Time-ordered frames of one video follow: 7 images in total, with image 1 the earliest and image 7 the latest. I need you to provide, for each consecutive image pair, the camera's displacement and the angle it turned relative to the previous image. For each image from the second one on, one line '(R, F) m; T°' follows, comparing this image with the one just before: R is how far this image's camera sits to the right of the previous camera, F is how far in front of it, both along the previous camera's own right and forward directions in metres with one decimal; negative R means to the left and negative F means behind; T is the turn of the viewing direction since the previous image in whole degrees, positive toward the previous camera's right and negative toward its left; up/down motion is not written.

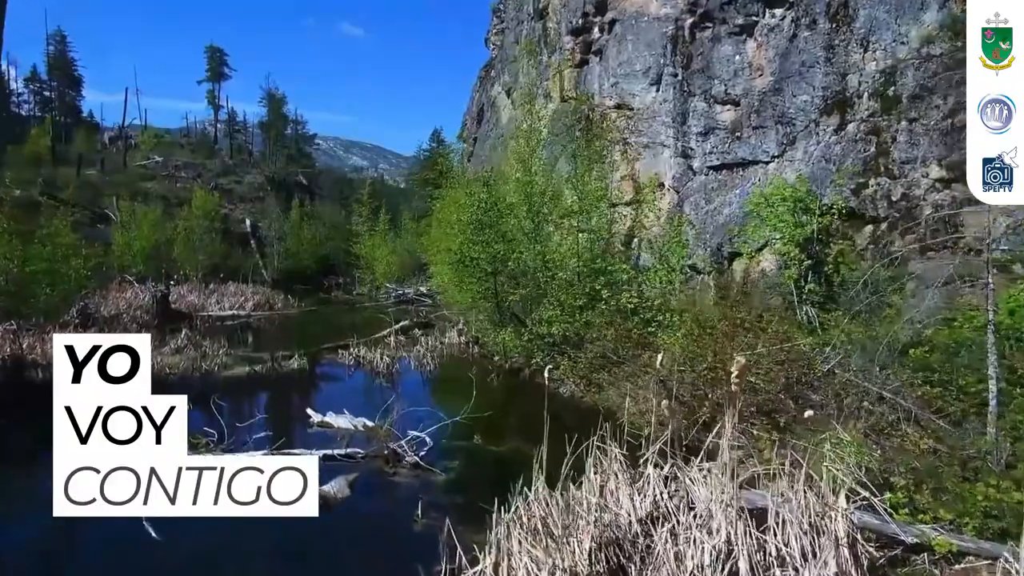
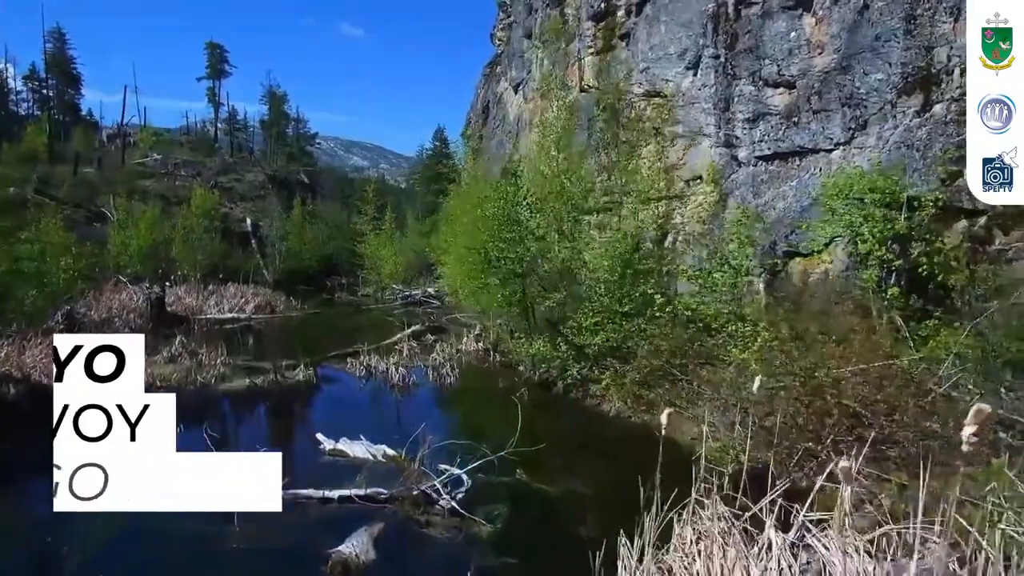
(-0.7, +1.9) m; 0°
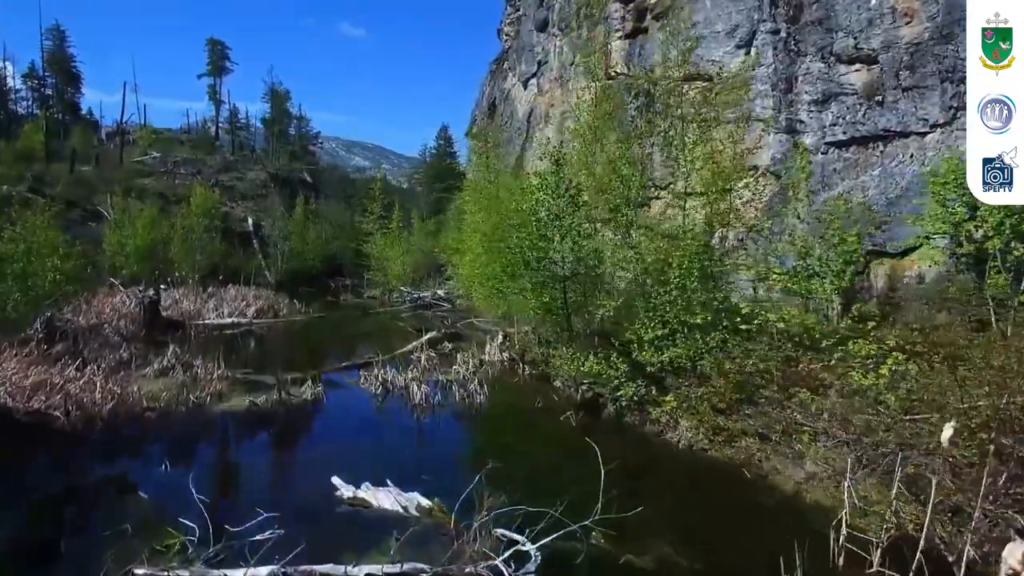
(-0.8, +2.2) m; 0°
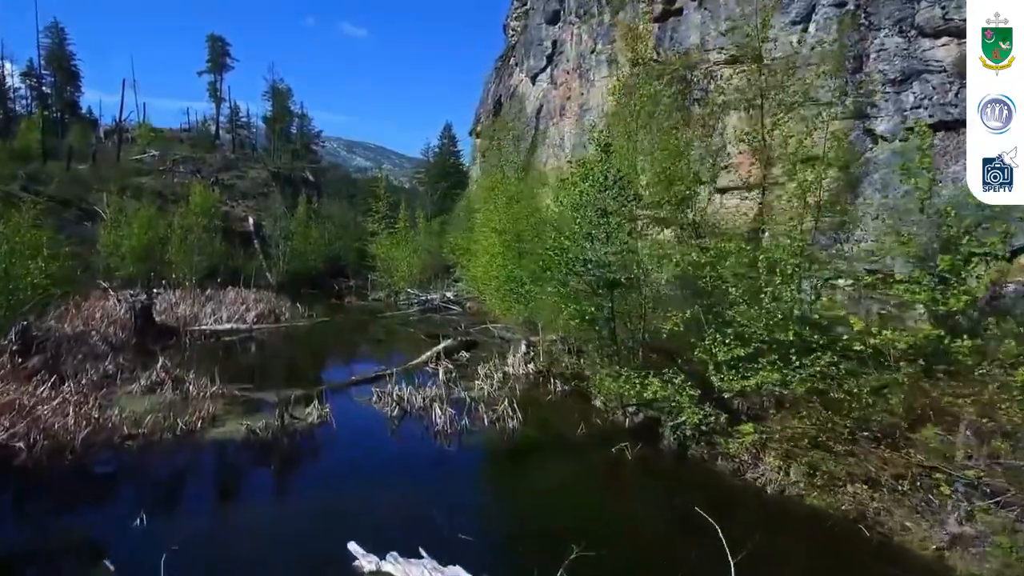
(-0.7, +2.0) m; 0°
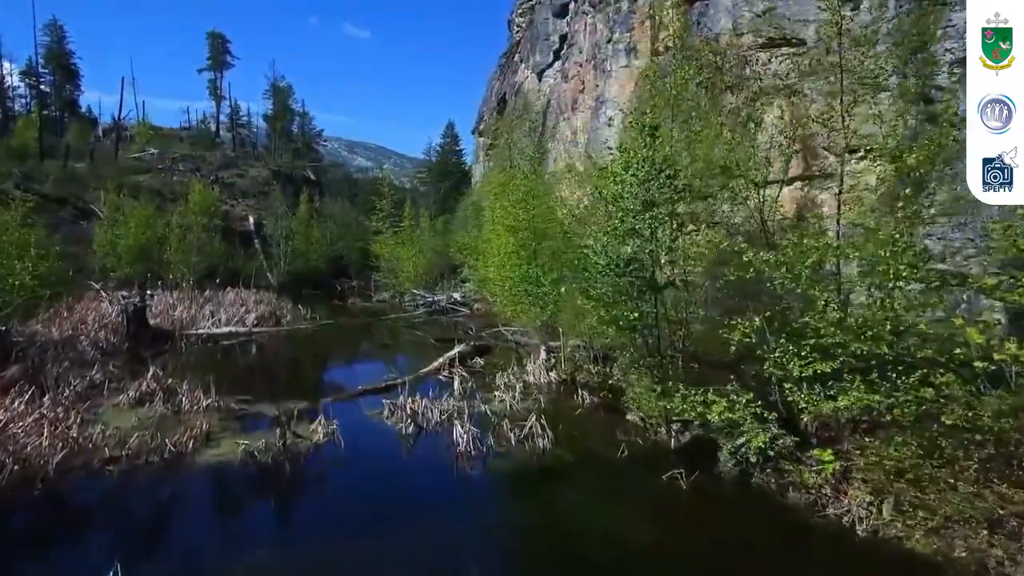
(-0.5, +1.4) m; 0°
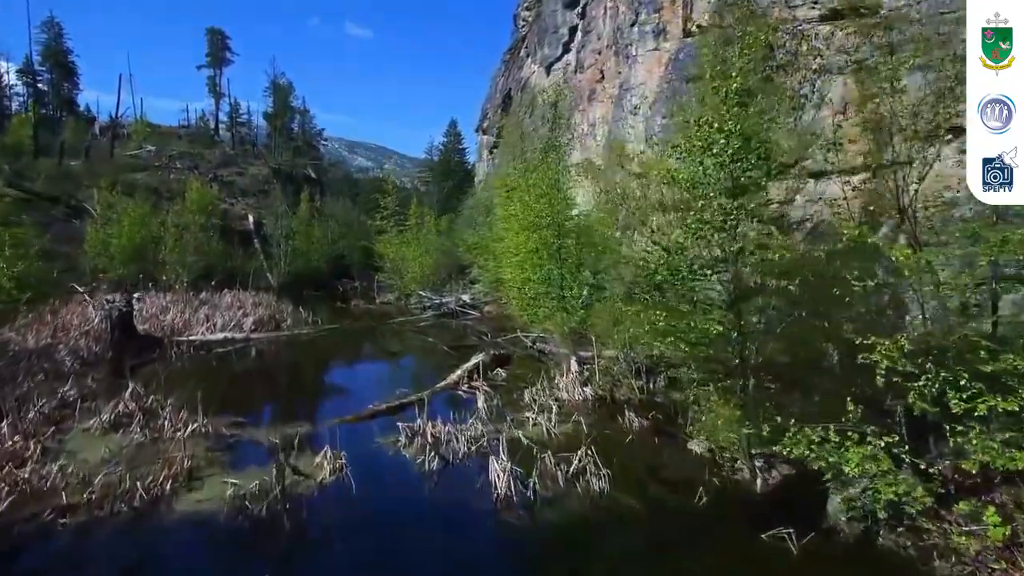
(-0.6, +2.0) m; 0°
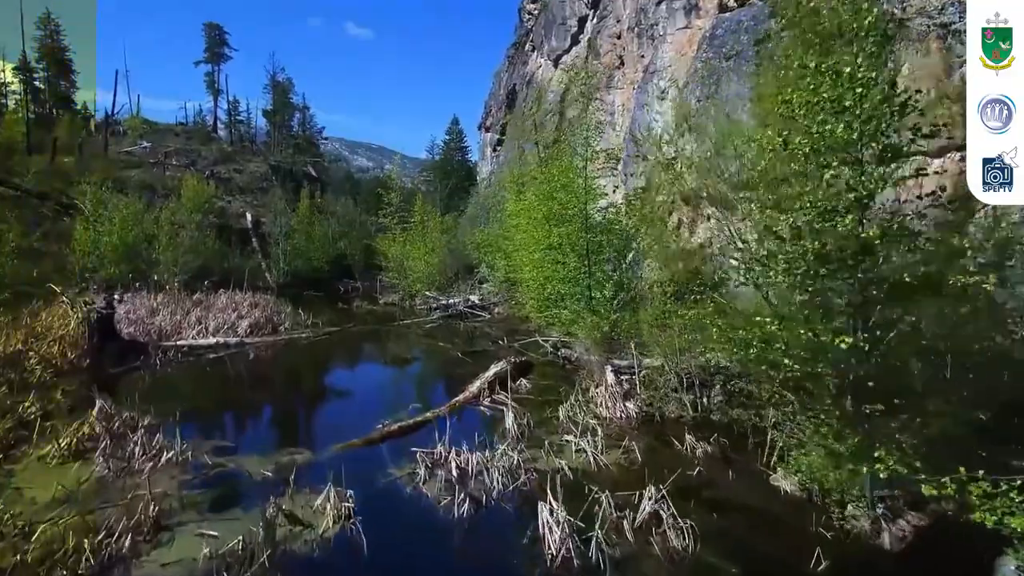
(-0.6, +2.0) m; 0°
